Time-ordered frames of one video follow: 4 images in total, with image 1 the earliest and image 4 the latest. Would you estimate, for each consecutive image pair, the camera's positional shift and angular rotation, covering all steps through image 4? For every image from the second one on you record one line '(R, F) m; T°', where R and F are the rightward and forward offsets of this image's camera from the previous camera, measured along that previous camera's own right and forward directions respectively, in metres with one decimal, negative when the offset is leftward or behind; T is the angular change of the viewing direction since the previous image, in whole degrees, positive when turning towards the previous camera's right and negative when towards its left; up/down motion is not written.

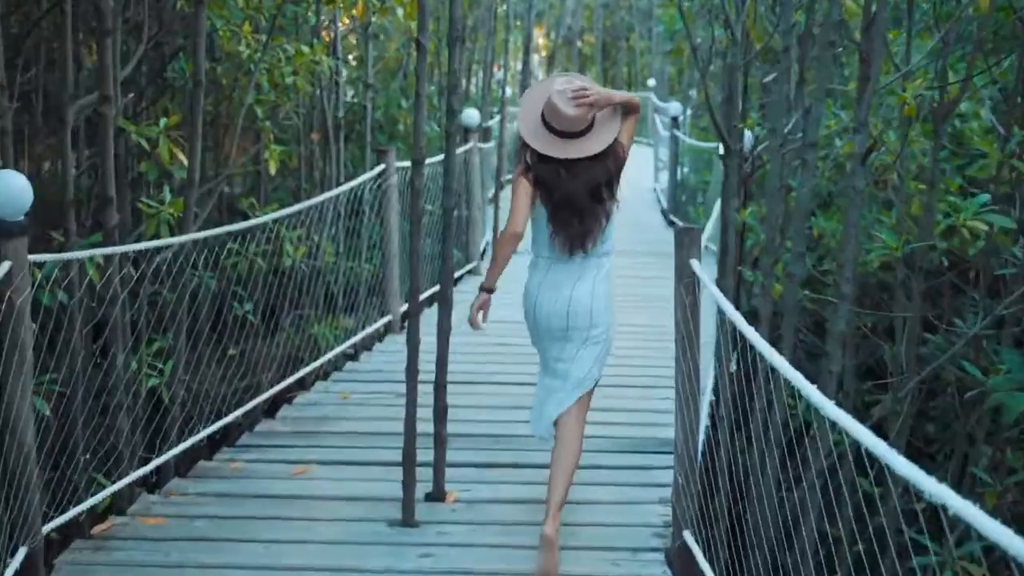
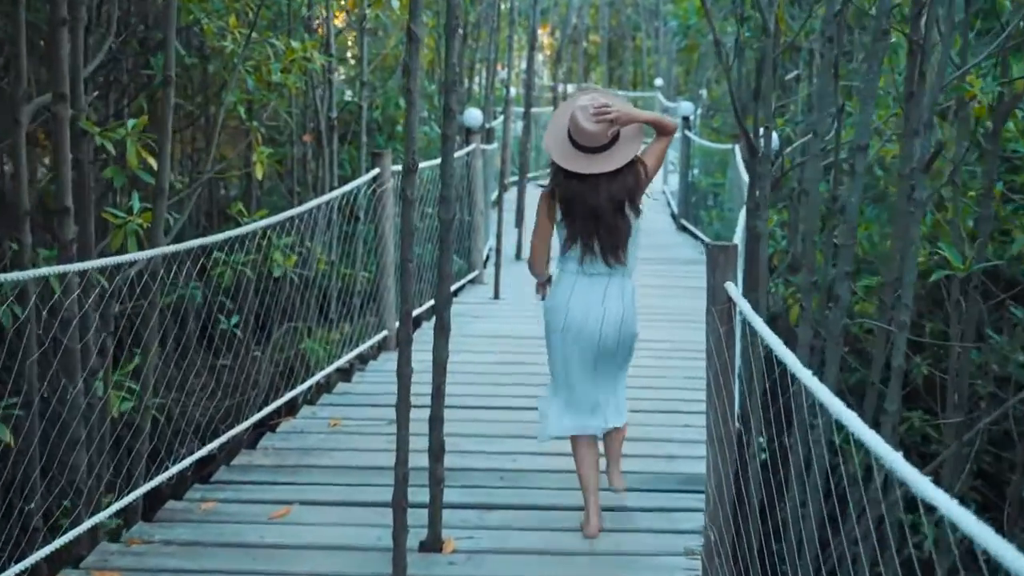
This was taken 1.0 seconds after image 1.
(0.0, +0.4) m; 0°
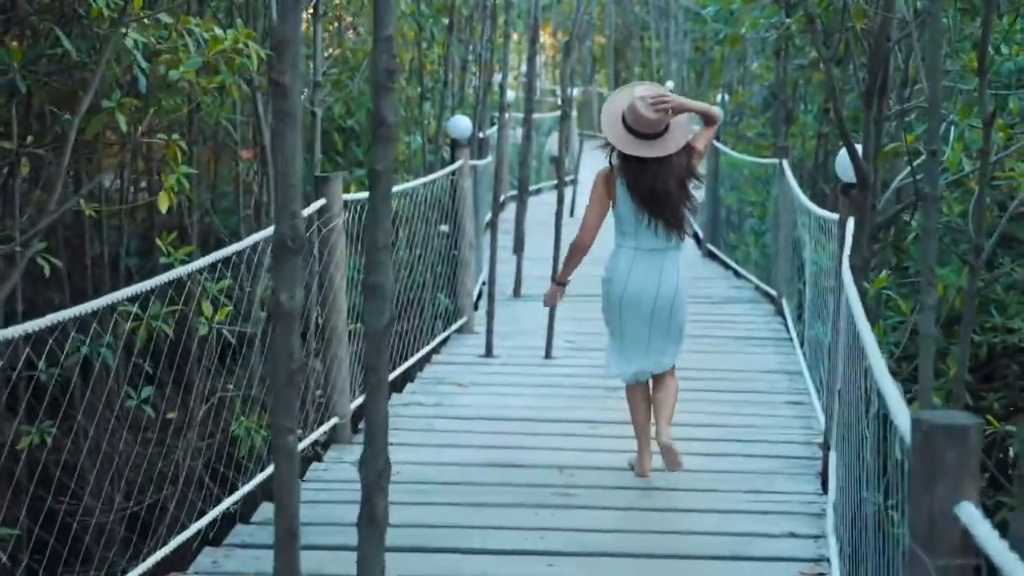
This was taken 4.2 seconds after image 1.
(0.0, +1.3) m; 0°
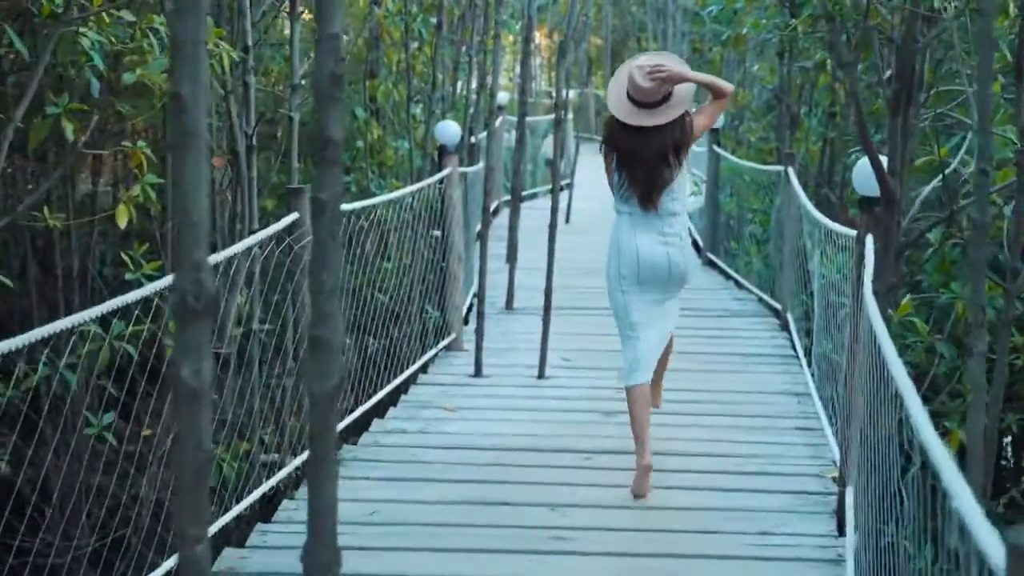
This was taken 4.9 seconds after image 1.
(0.0, +0.3) m; 0°
